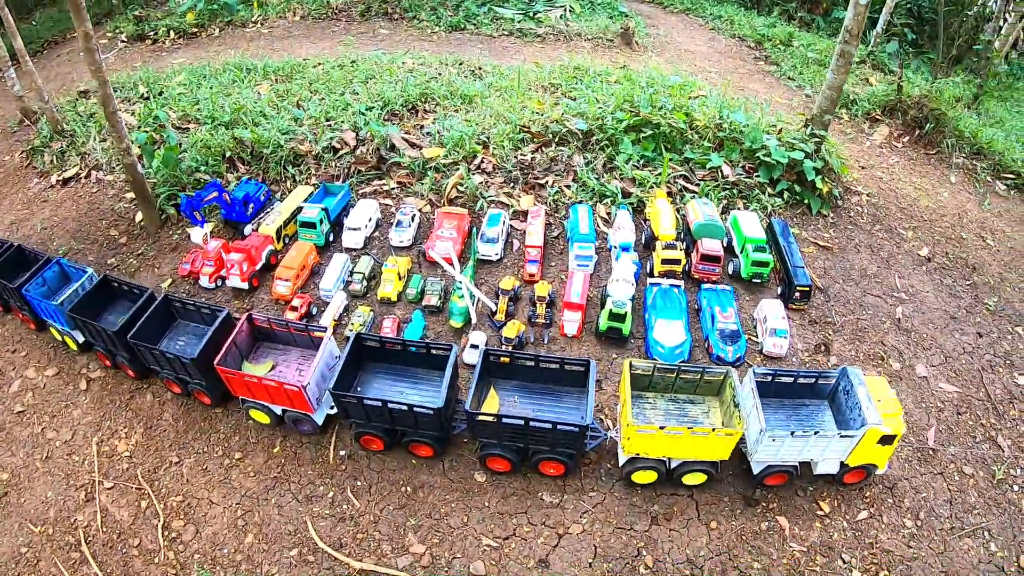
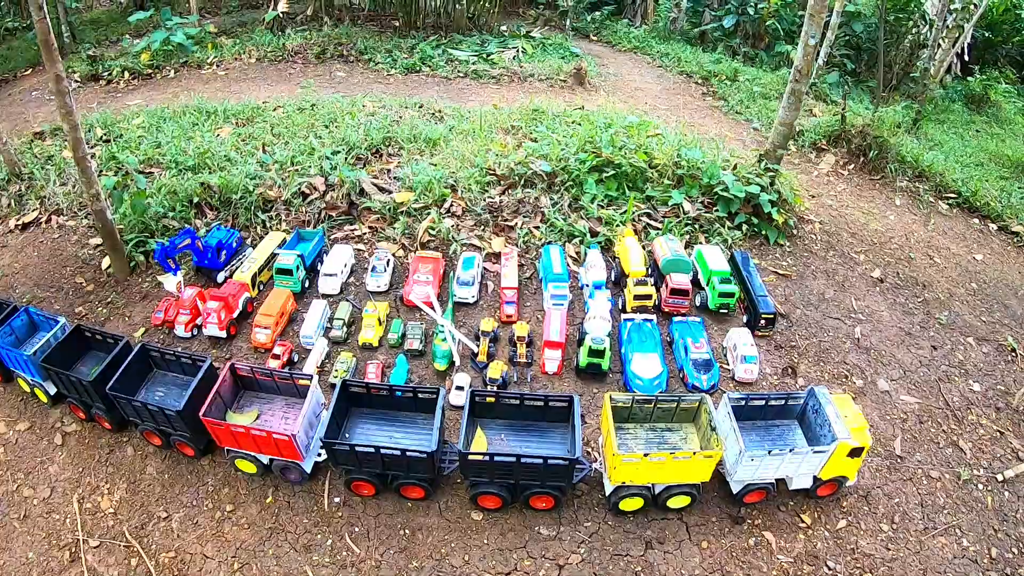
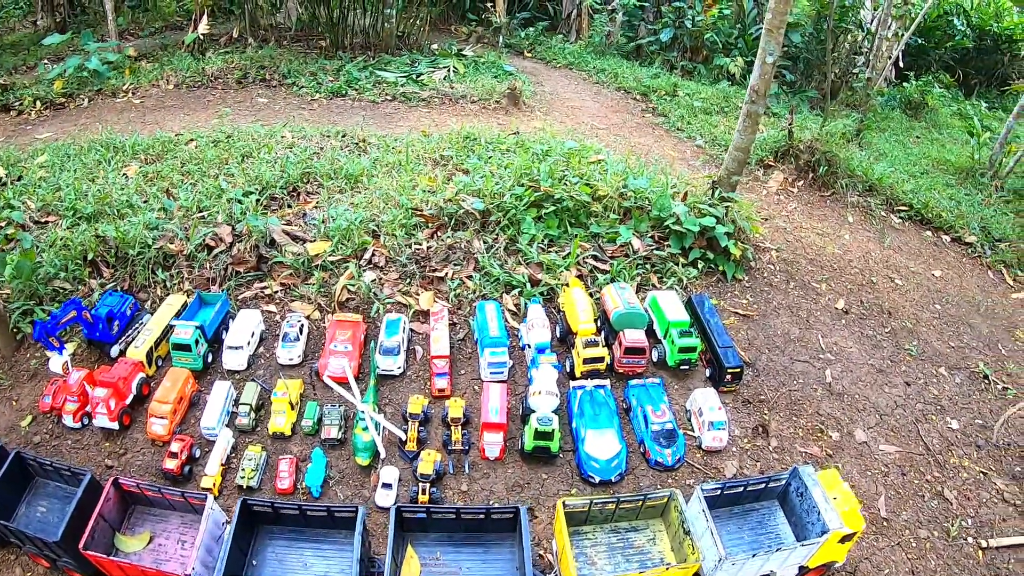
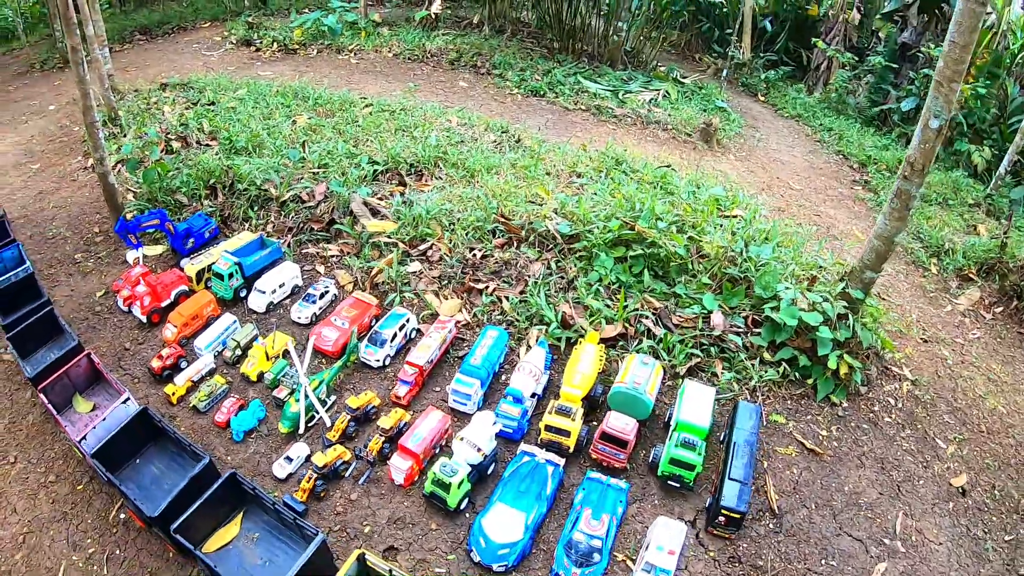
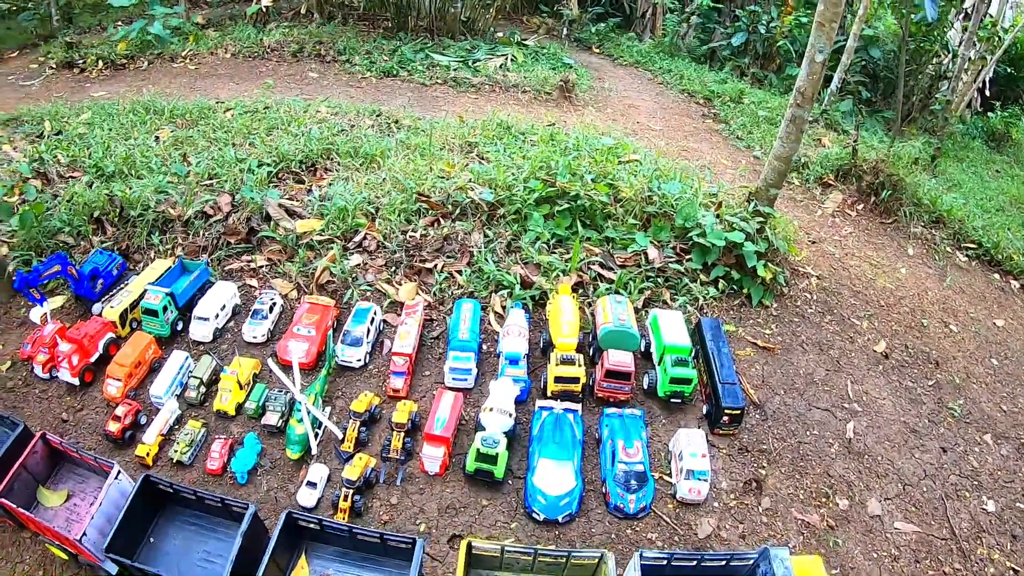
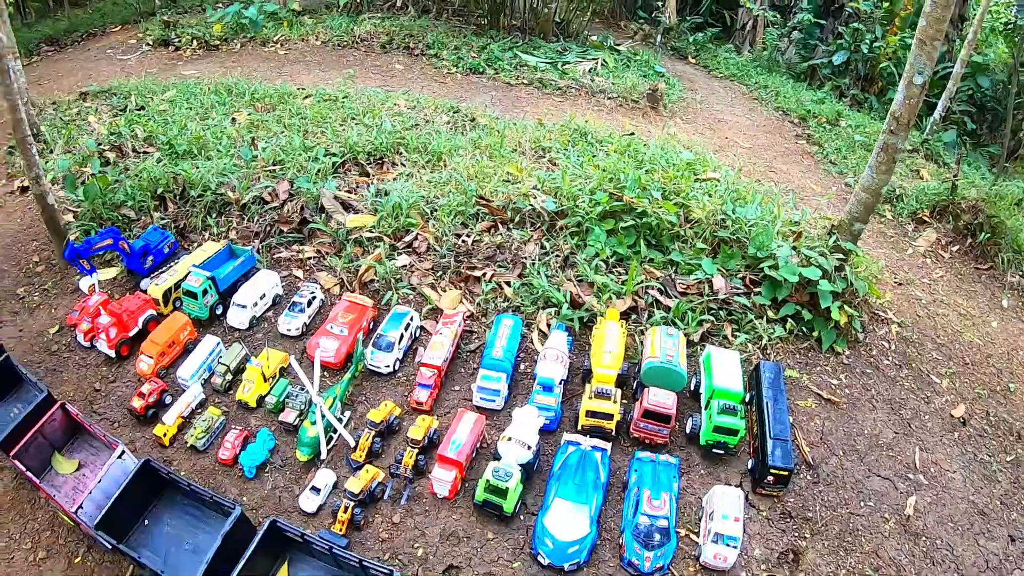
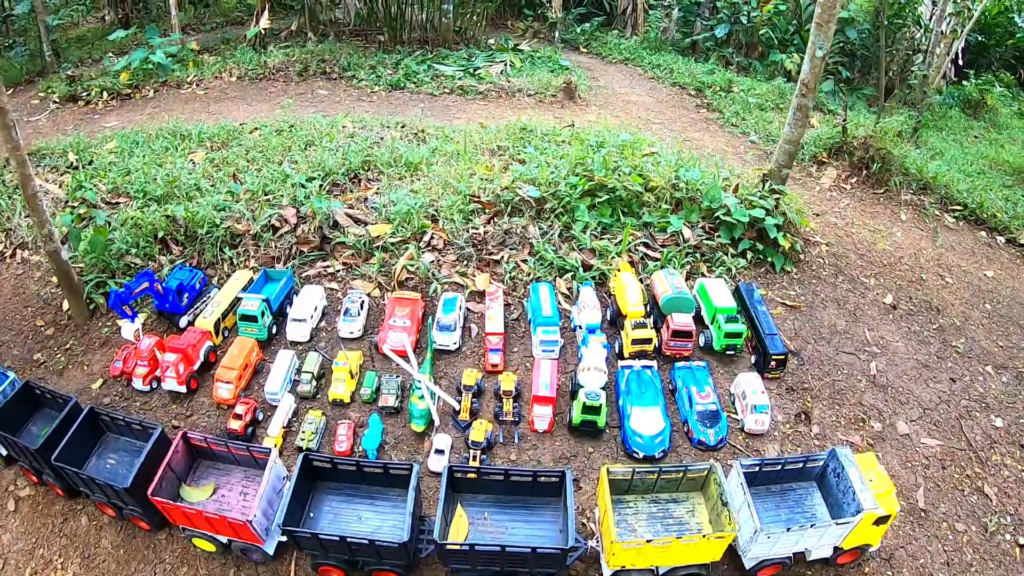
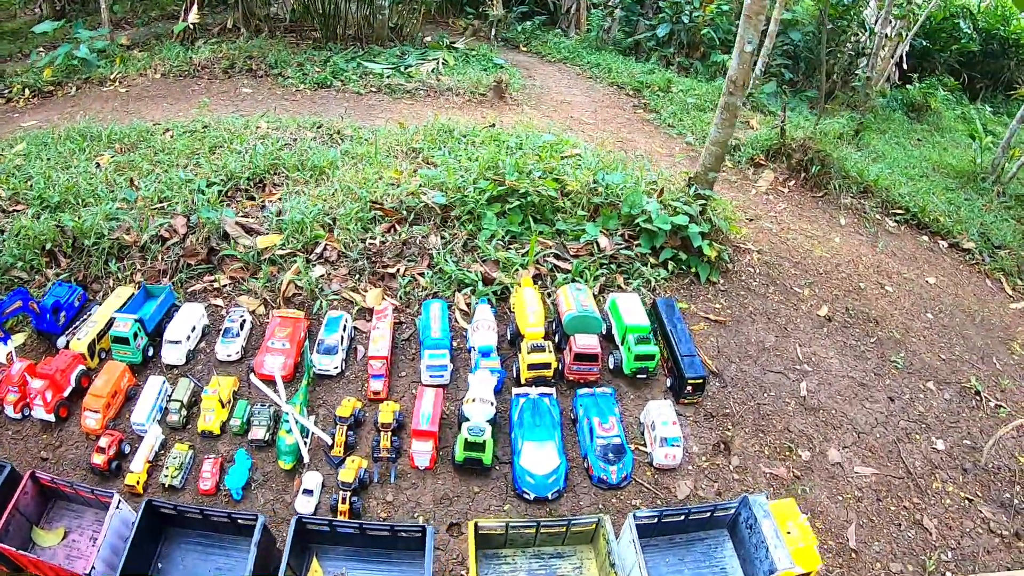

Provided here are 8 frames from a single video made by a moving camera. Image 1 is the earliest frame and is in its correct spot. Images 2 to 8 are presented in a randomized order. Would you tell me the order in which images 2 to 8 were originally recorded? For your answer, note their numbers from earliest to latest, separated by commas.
2, 7, 3, 8, 5, 6, 4
